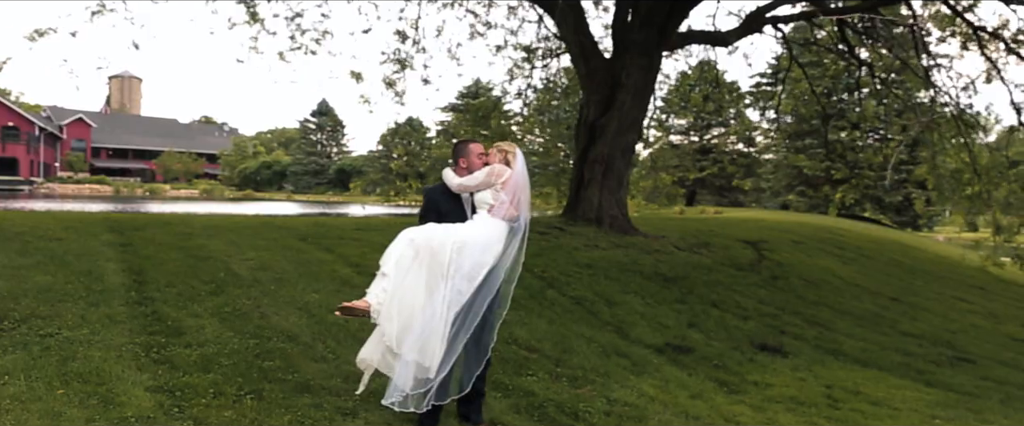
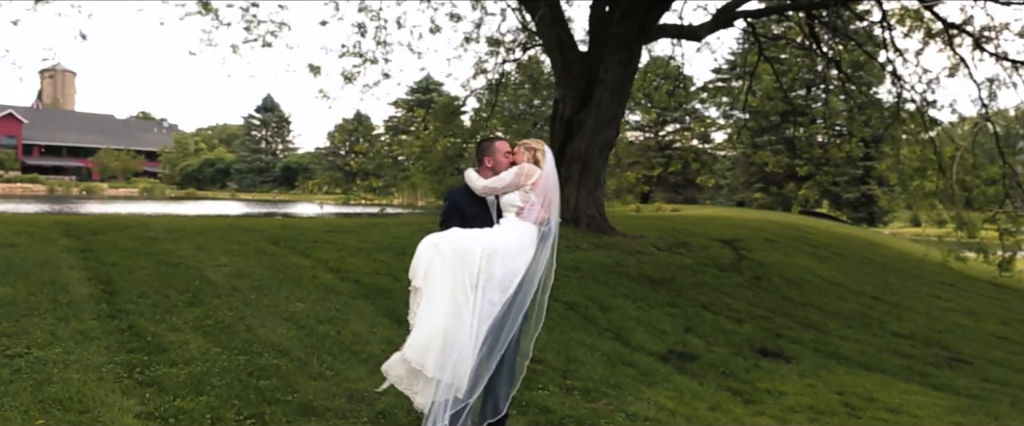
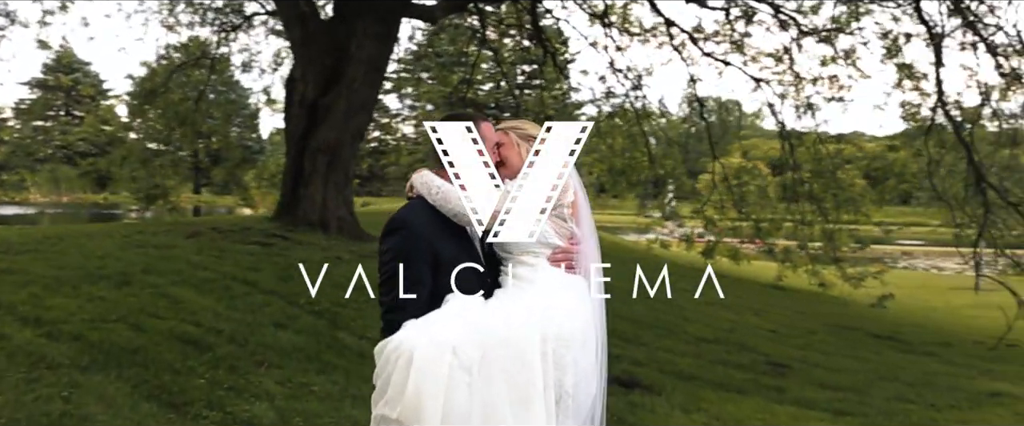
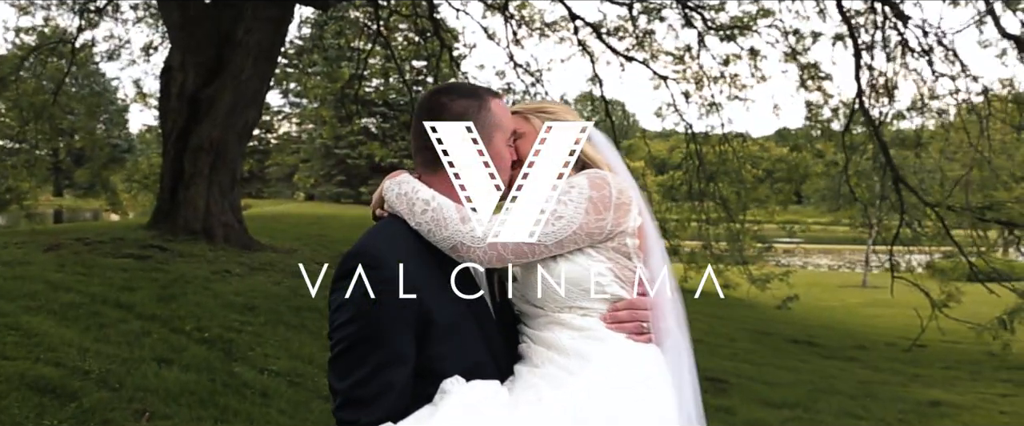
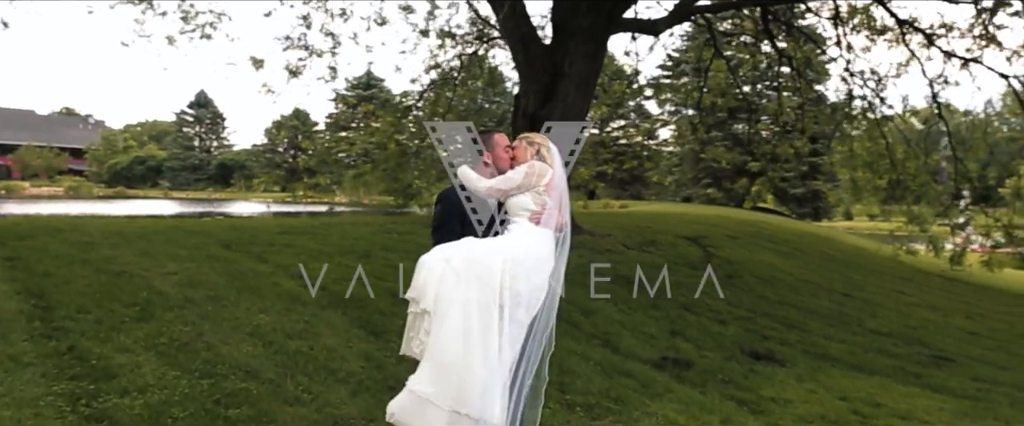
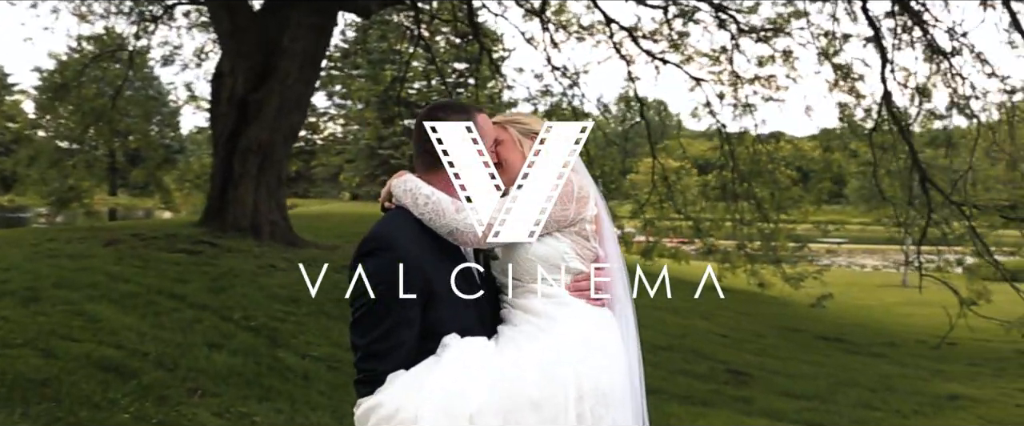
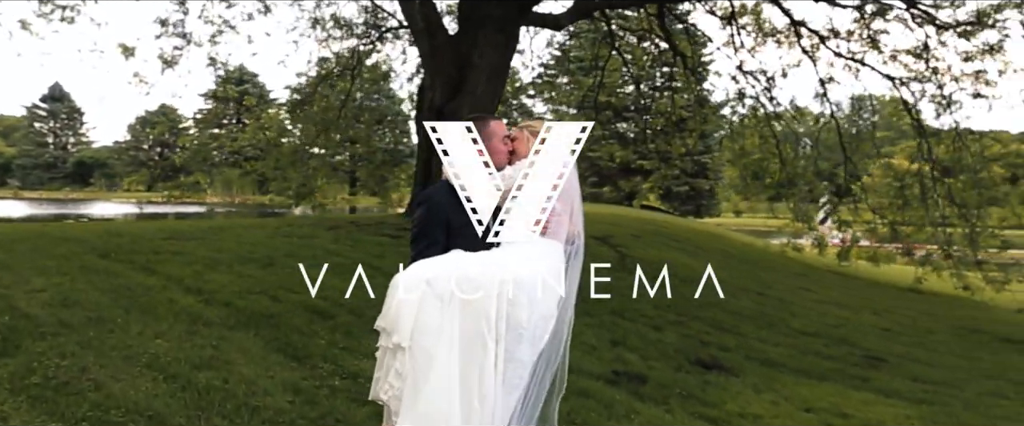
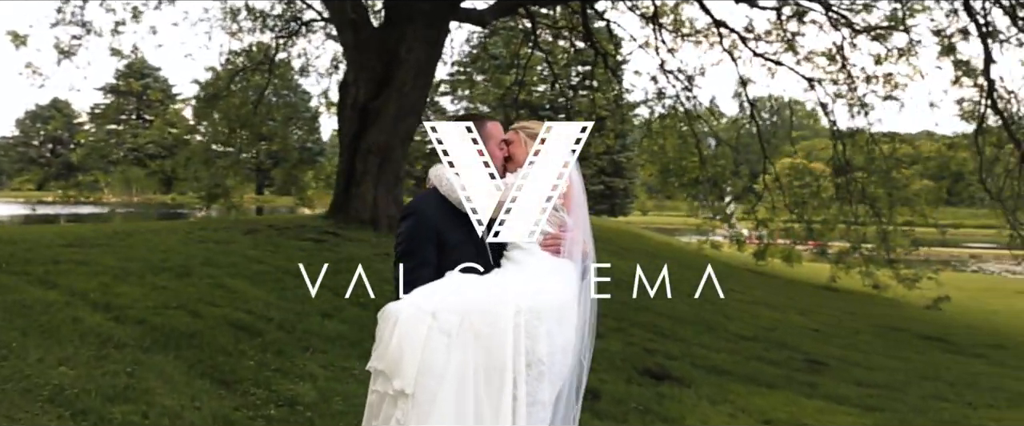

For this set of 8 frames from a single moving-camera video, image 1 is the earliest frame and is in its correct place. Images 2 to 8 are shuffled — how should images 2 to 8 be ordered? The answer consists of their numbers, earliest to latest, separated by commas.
2, 5, 7, 8, 3, 6, 4
